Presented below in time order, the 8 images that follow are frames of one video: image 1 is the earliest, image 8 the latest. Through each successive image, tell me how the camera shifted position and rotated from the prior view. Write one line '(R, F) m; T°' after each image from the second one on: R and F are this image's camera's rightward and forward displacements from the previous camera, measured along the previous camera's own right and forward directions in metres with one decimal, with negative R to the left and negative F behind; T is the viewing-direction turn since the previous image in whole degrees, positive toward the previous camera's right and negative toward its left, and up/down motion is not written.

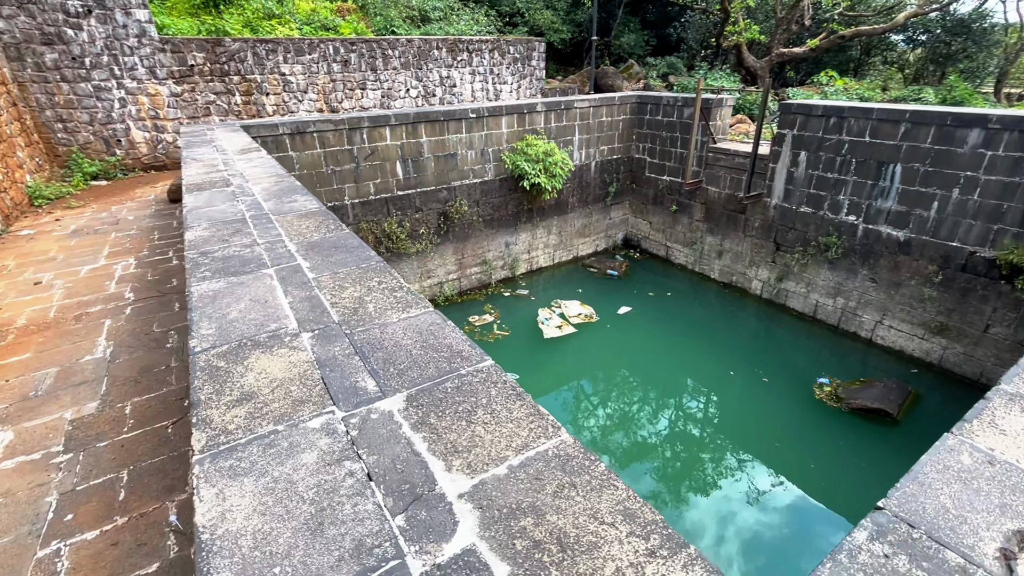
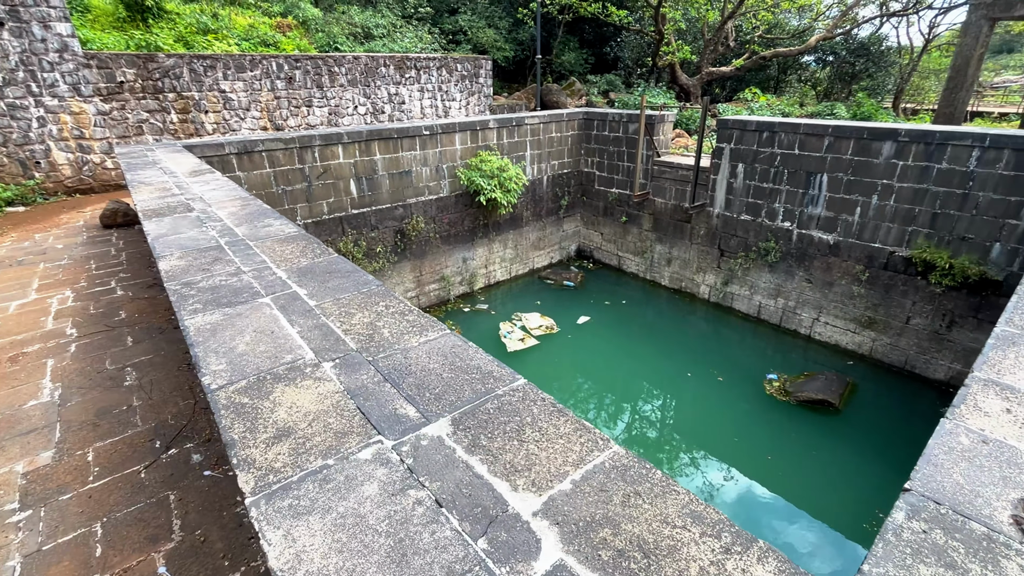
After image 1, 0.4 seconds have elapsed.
(-0.1, 0.0) m; +6°
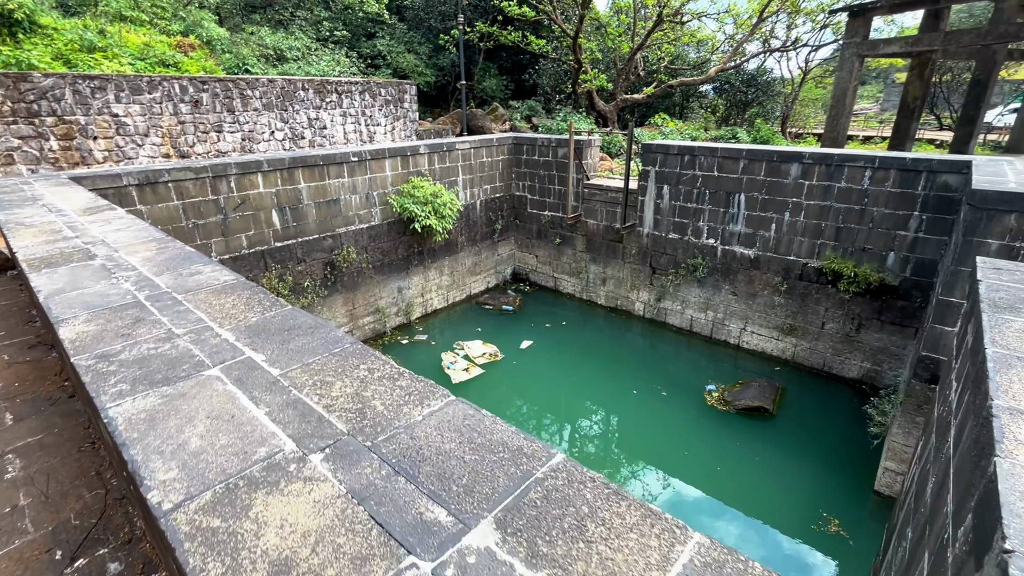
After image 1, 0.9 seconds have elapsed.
(-0.1, +0.1) m; +9°
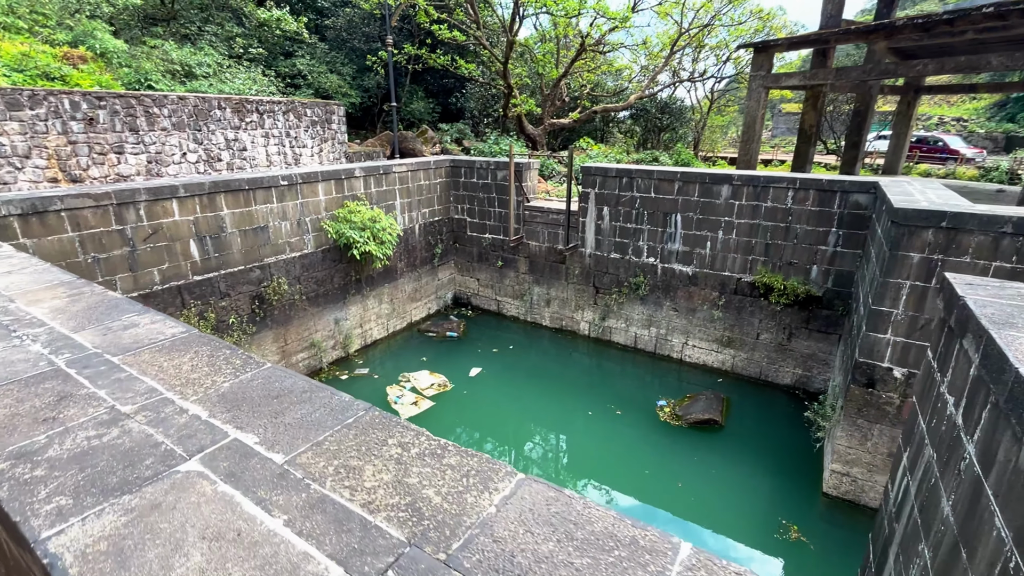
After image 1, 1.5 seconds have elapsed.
(-0.2, +0.1) m; +9°
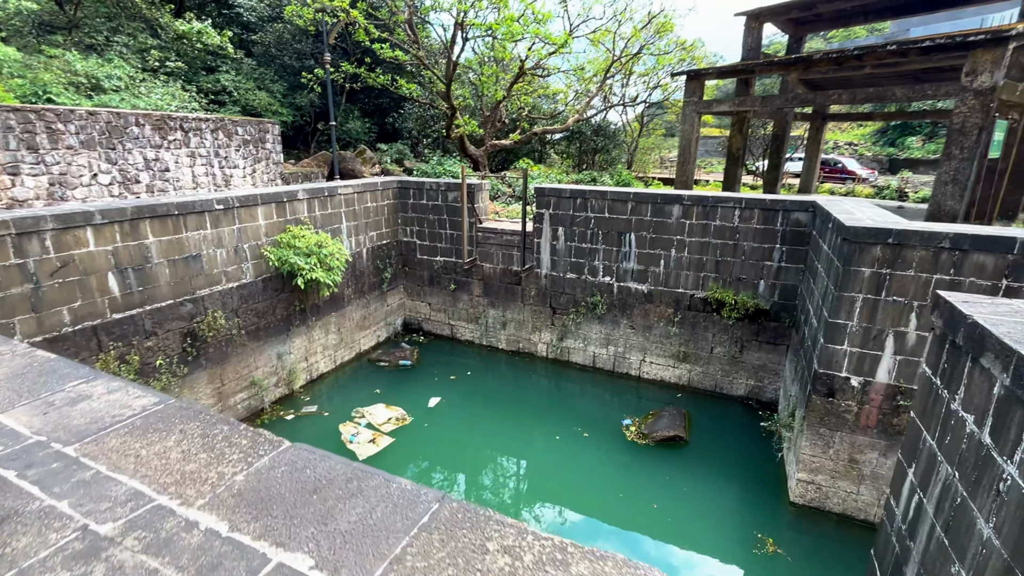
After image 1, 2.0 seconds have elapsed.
(-0.2, +0.1) m; +8°
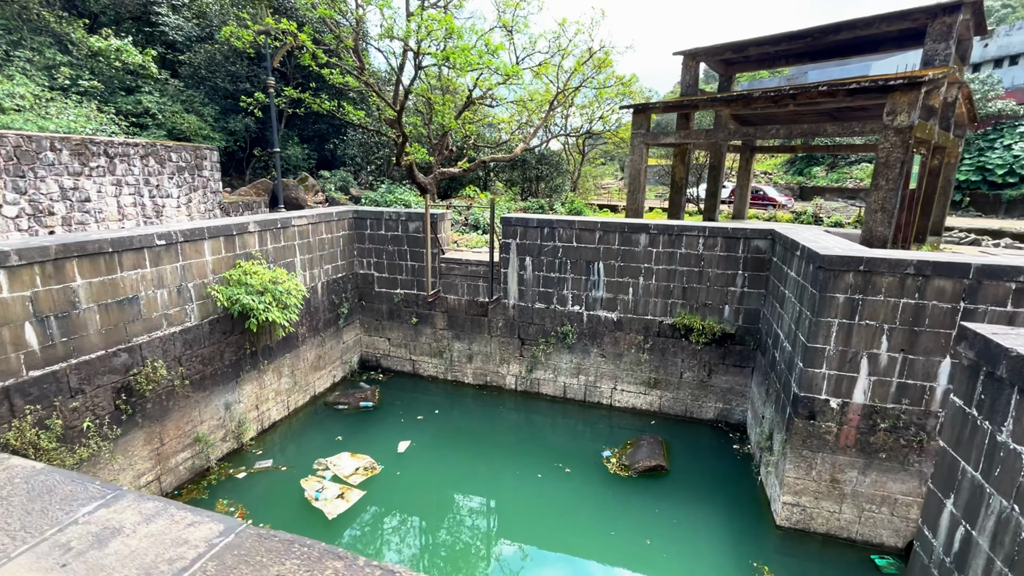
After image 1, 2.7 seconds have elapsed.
(-0.3, +0.2) m; +8°
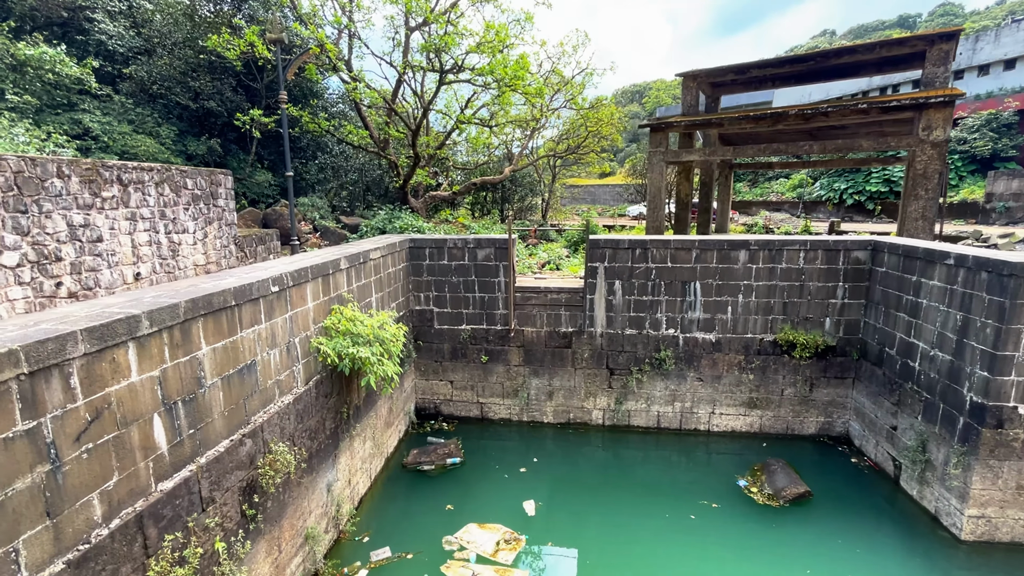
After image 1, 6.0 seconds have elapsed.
(-1.8, +0.6) m; +10°
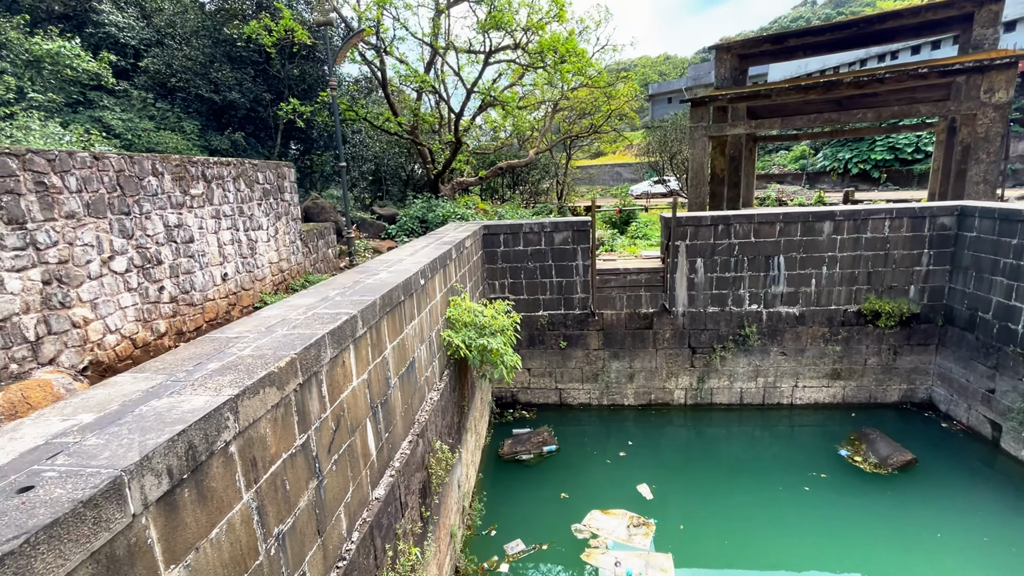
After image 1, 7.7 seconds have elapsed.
(-1.0, +0.1) m; +1°
